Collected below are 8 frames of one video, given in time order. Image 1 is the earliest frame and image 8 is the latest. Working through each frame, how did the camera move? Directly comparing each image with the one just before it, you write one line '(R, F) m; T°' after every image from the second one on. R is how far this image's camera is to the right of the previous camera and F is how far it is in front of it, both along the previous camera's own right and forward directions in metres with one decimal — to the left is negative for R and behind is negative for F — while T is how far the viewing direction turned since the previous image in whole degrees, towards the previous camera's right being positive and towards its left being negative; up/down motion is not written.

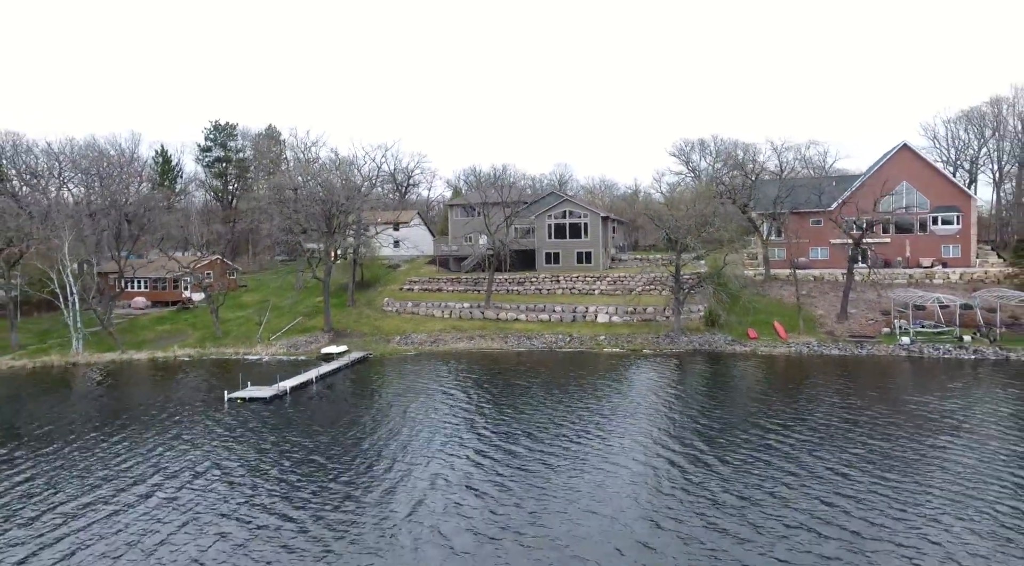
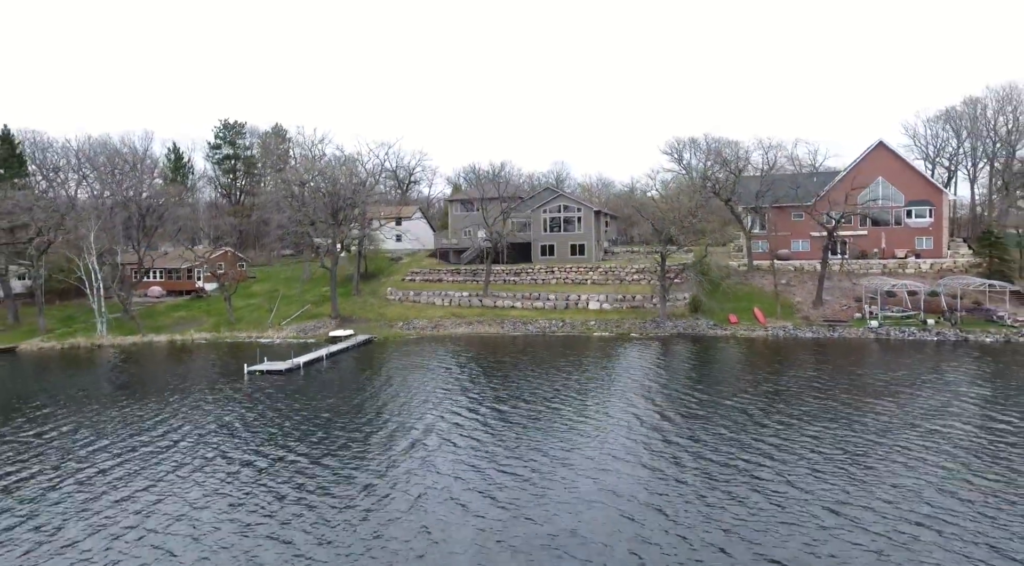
(+0.4, -3.3) m; 0°
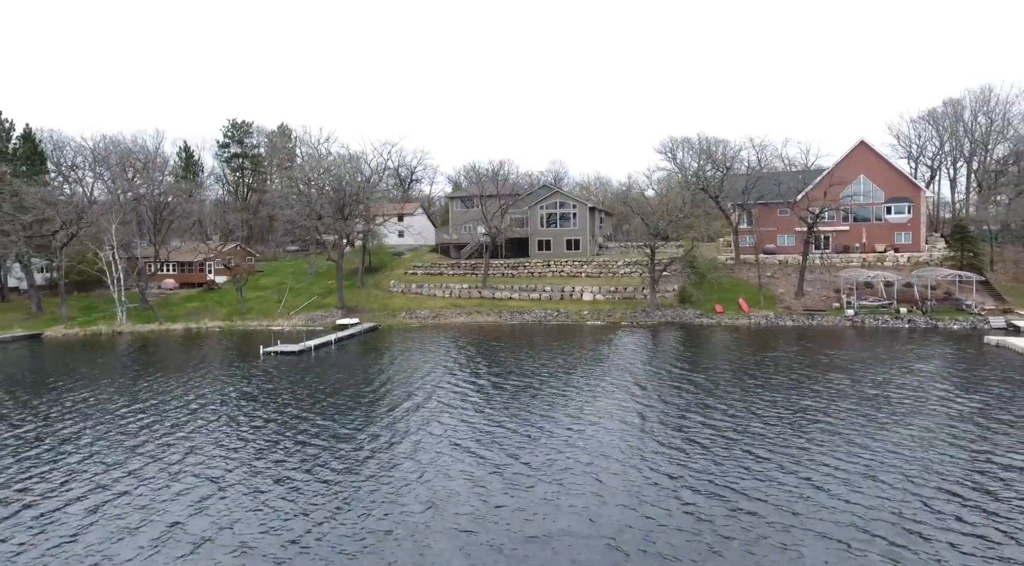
(+0.3, -2.9) m; 0°
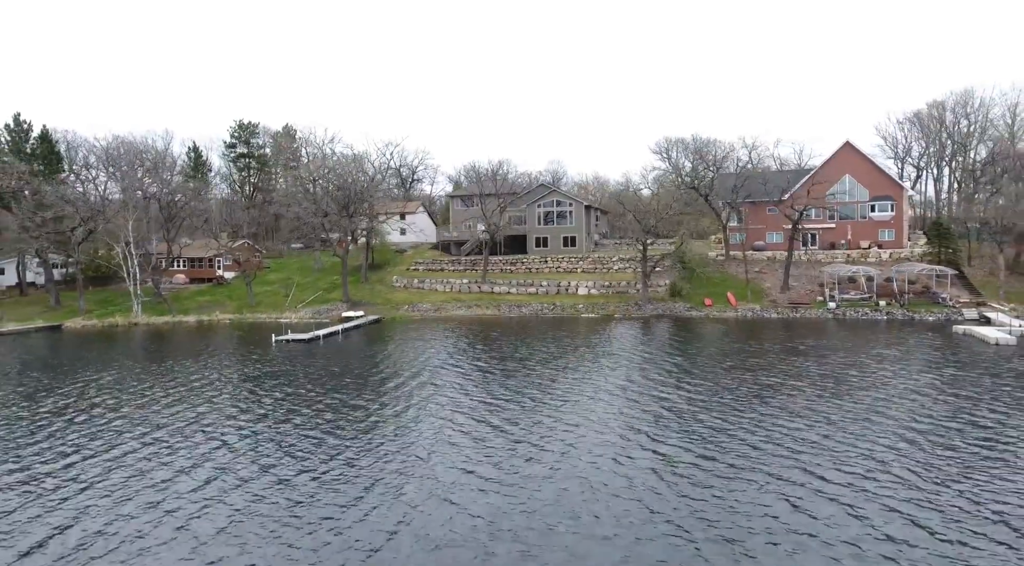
(+0.2, -2.5) m; 0°
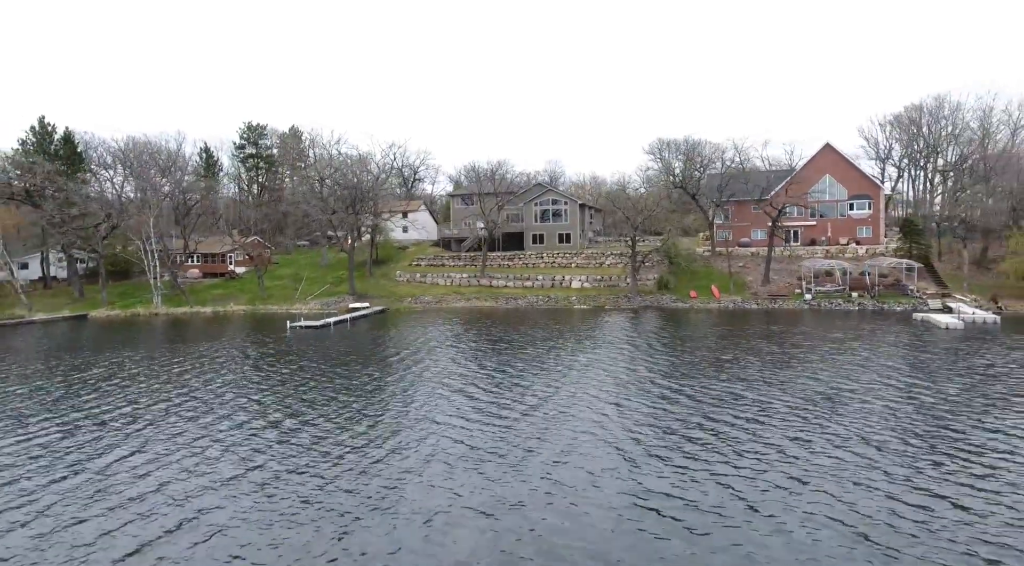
(+0.4, -3.7) m; 0°
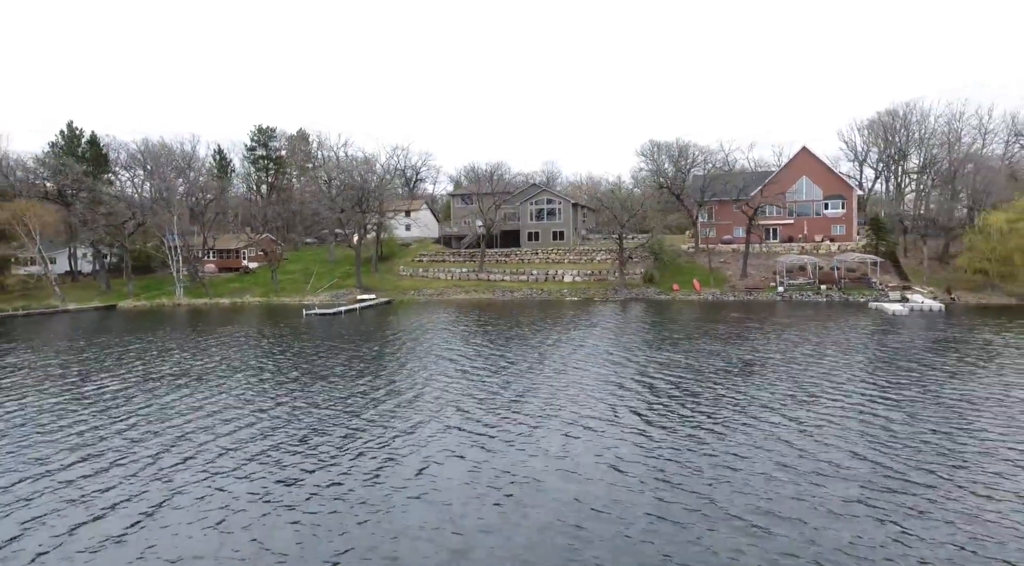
(+0.5, -4.8) m; 0°
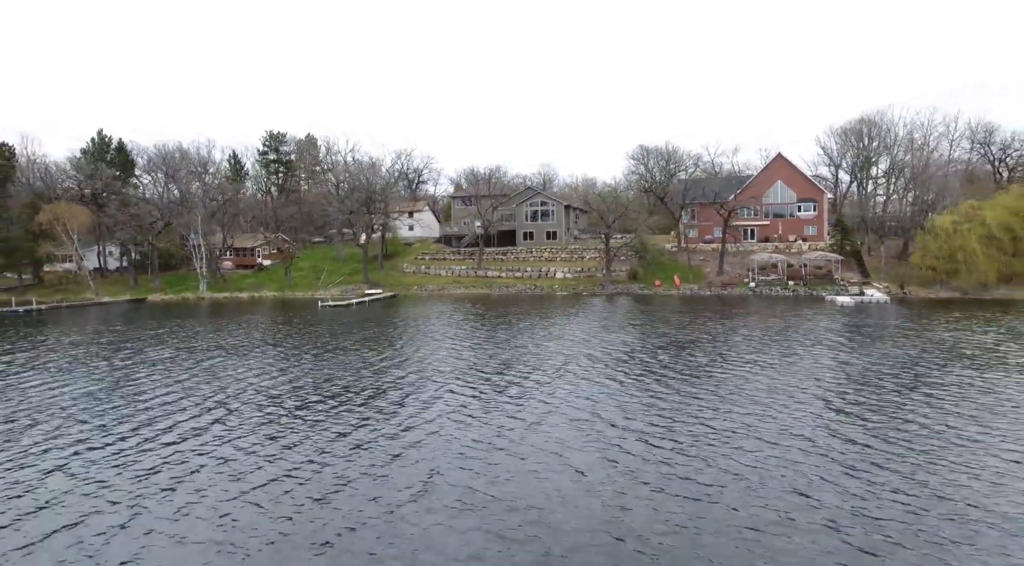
(+0.7, -5.9) m; 0°
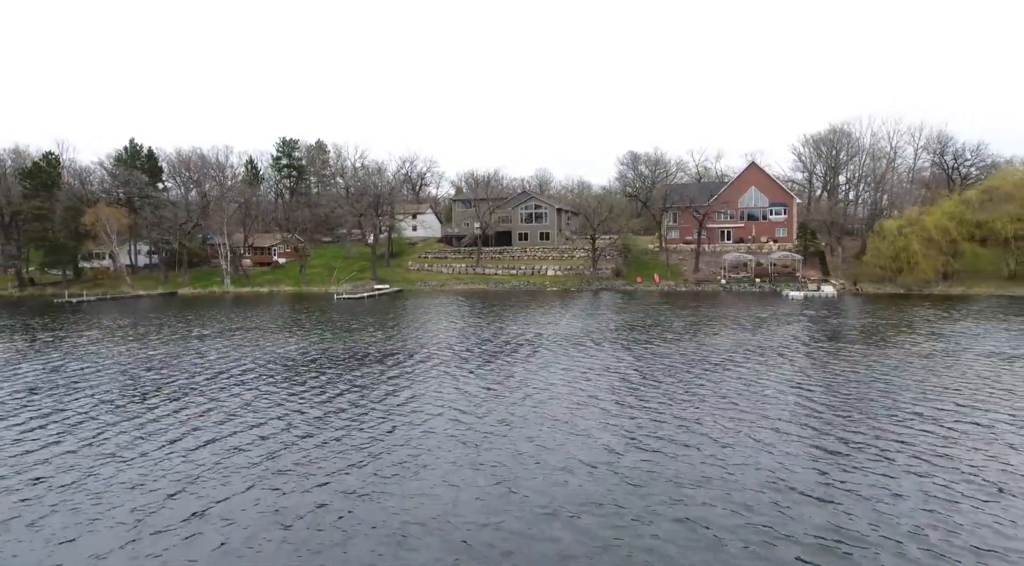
(+0.9, -7.4) m; 0°
